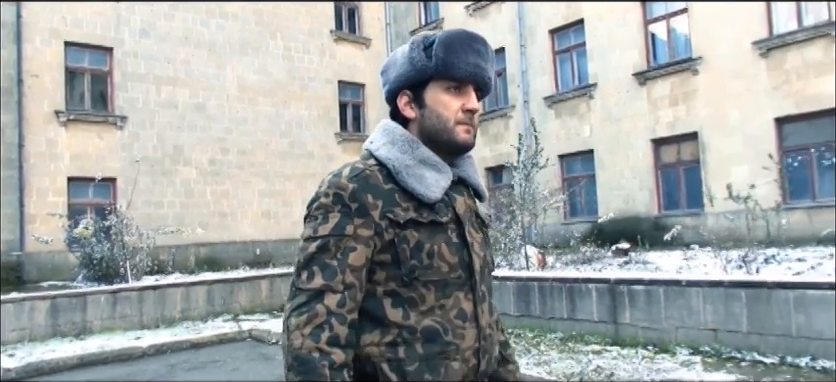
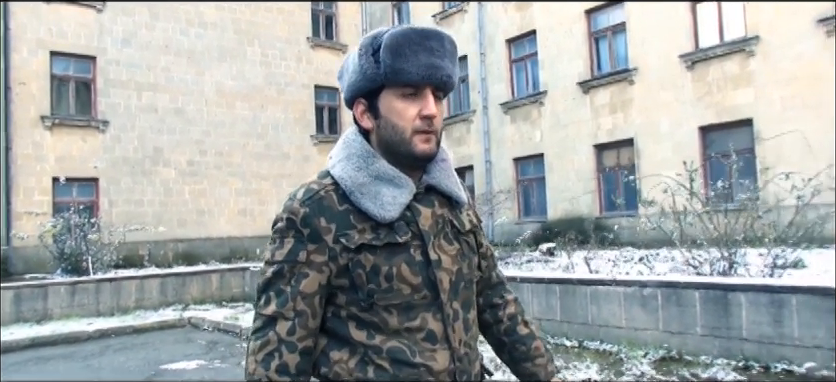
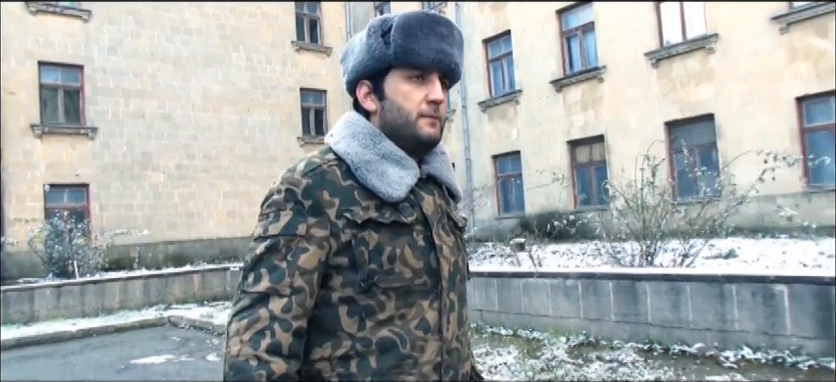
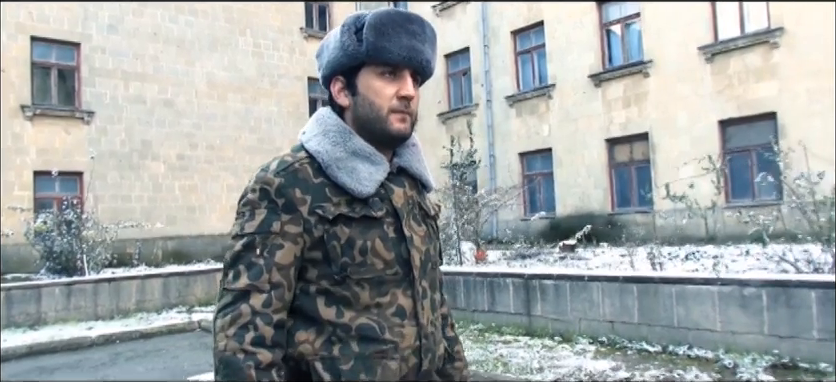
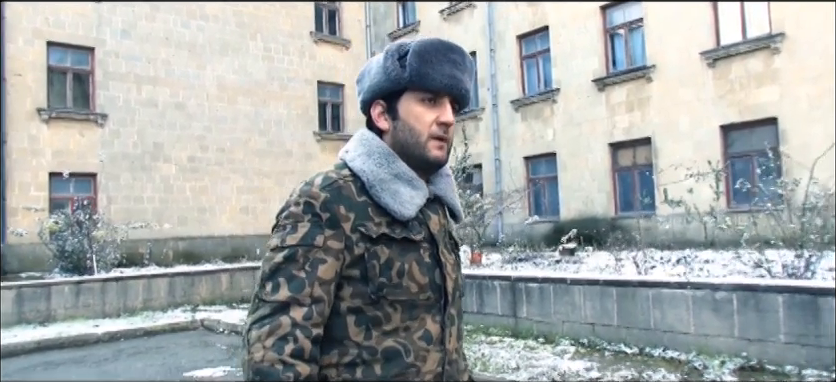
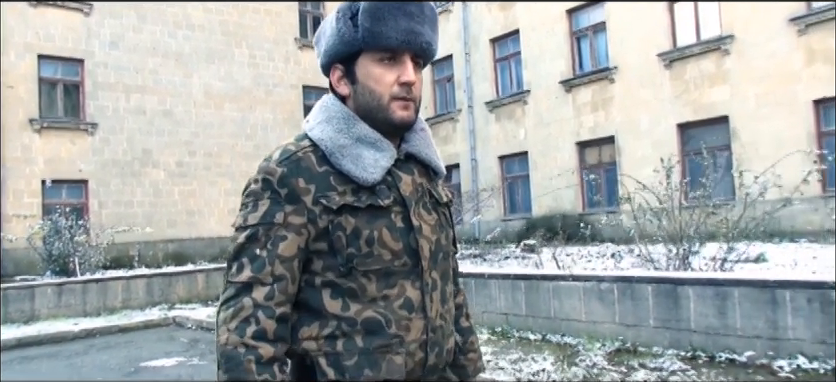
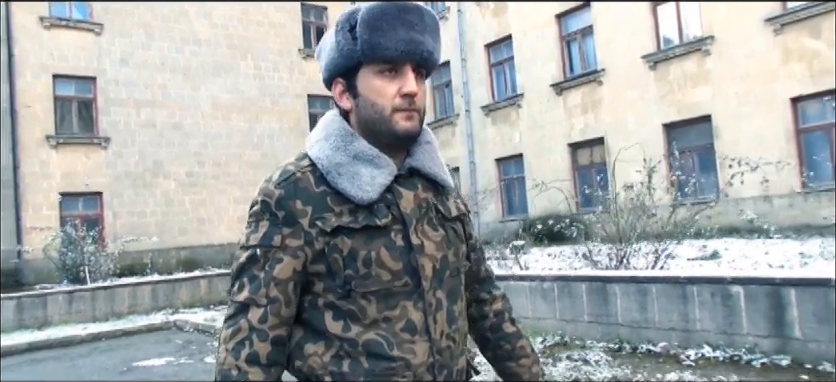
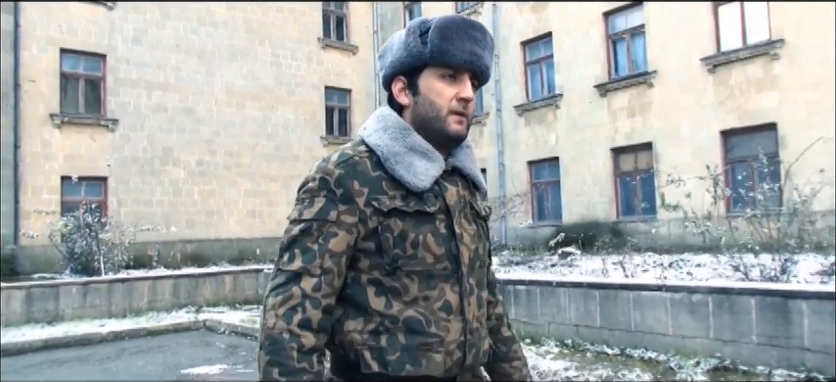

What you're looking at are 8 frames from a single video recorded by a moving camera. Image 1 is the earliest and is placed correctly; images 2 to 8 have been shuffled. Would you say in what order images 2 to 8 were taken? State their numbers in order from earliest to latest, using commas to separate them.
4, 5, 8, 2, 6, 3, 7
